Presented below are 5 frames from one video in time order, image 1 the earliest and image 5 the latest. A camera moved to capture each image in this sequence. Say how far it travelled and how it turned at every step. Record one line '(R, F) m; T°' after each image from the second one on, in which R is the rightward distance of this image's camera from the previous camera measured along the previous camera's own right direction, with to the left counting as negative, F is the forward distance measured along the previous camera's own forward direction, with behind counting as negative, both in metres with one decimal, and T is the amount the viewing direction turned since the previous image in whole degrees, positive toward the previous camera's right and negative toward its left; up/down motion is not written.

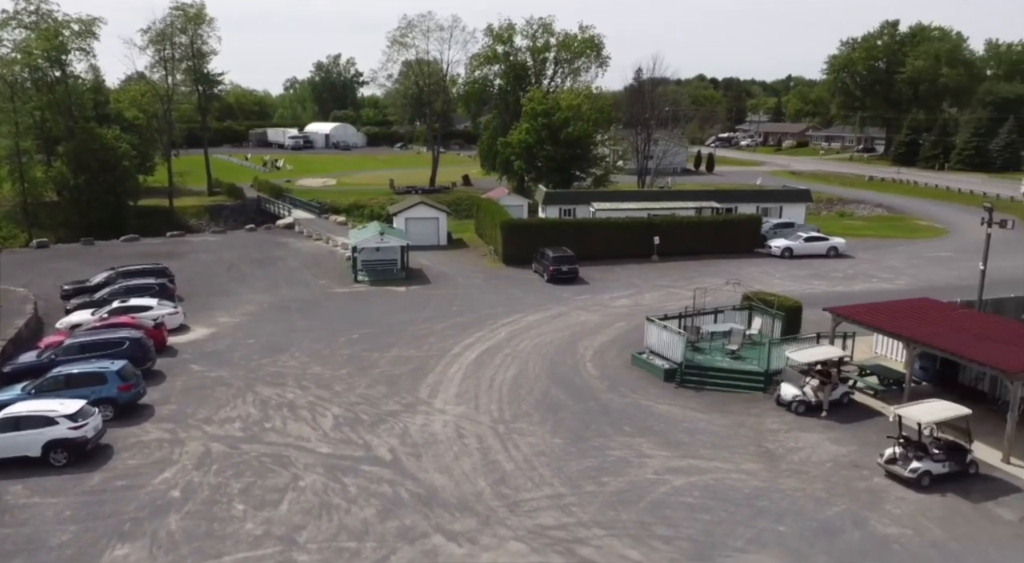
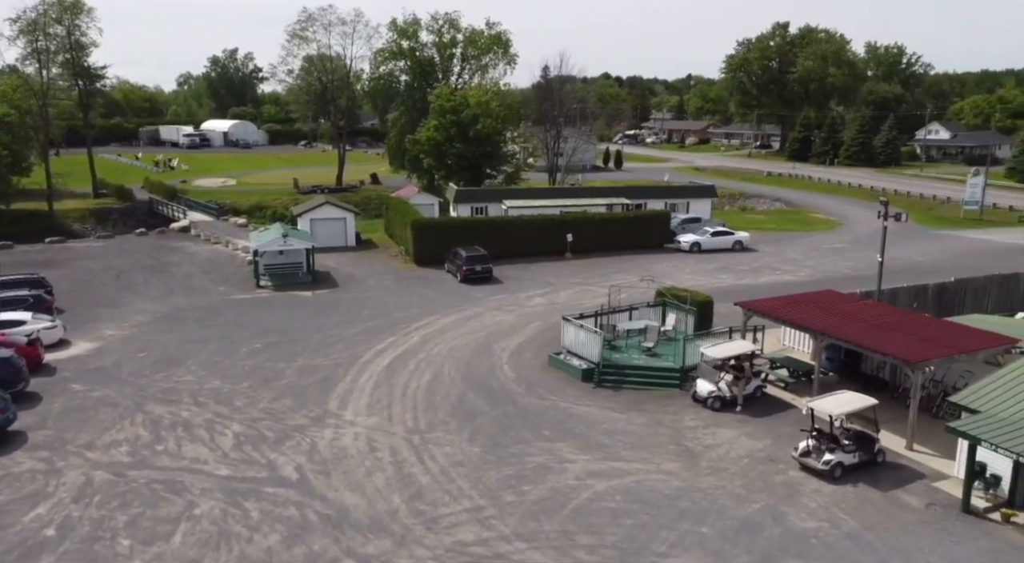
(0.0, +0.8) m; +6°
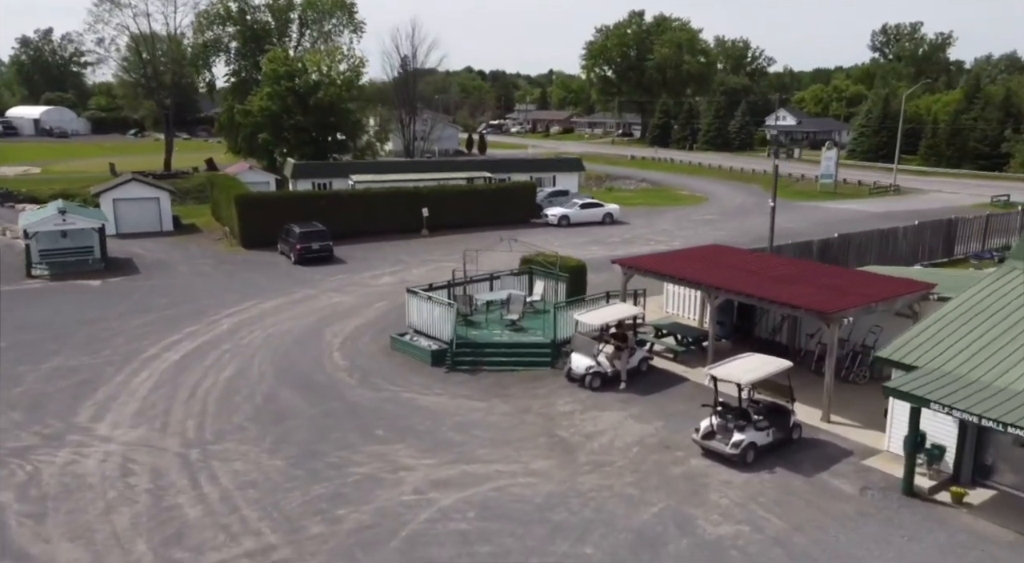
(+1.1, +4.9) m; +9°
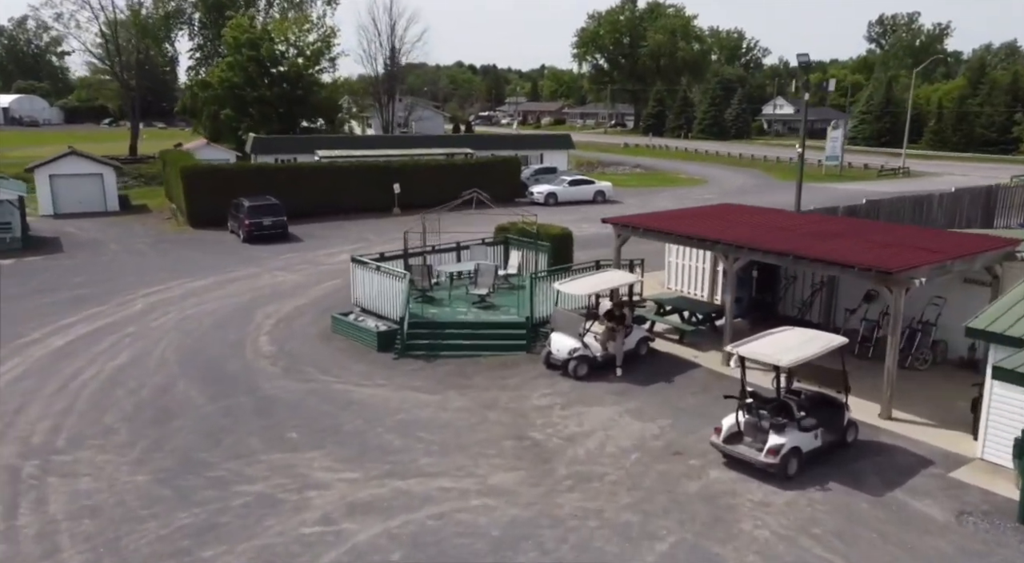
(+0.5, +3.9) m; 0°
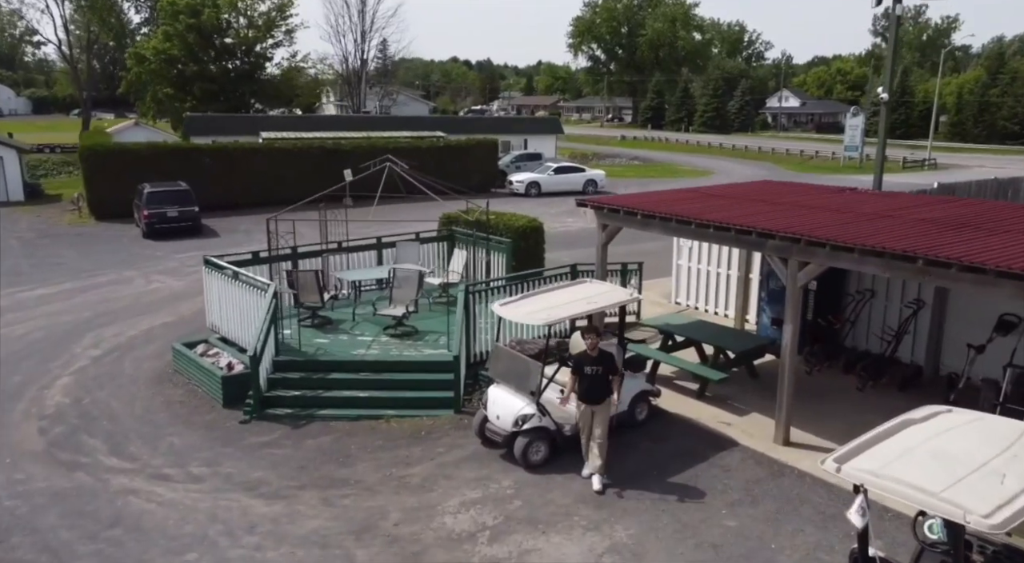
(+0.9, +5.7) m; 0°
